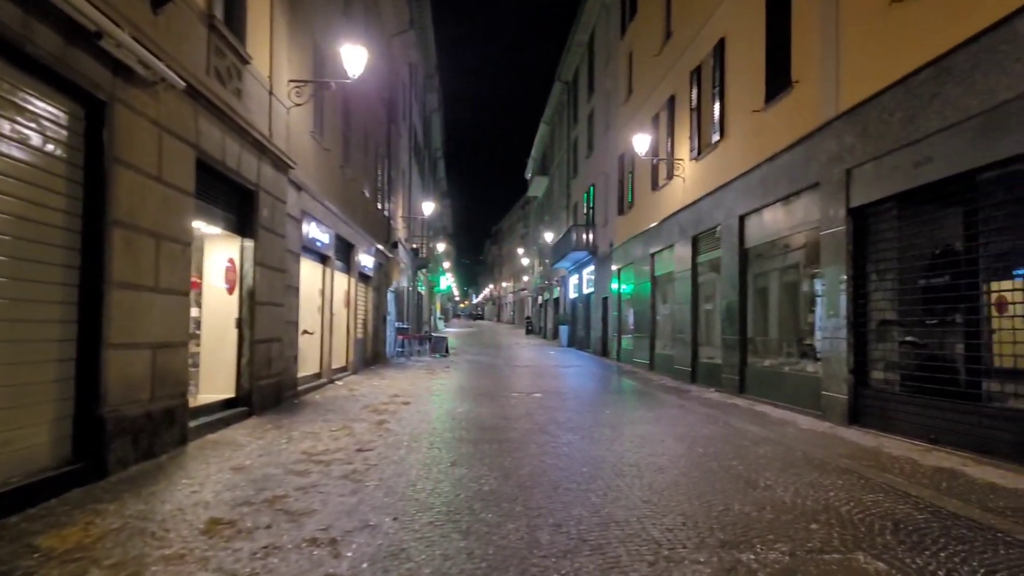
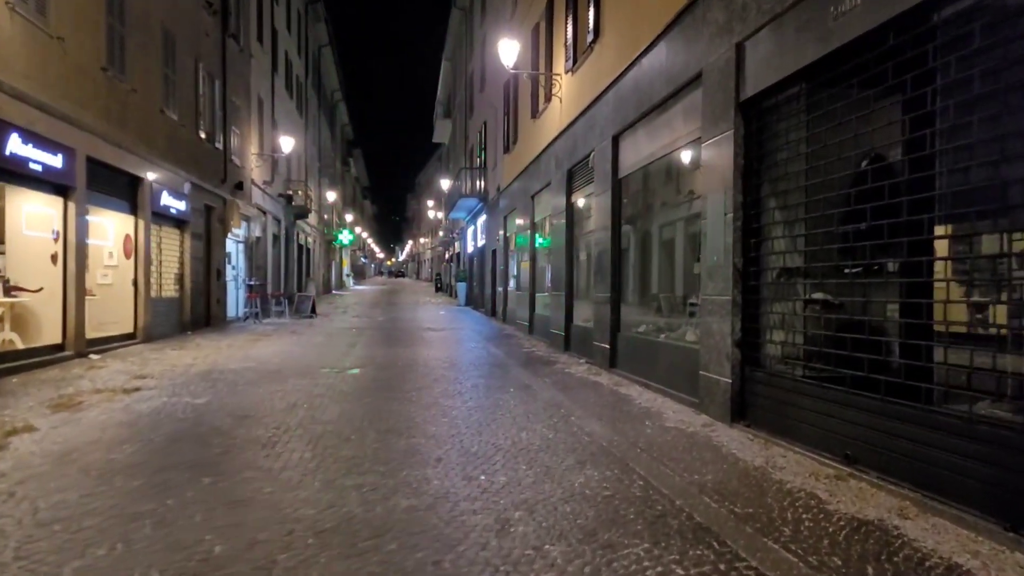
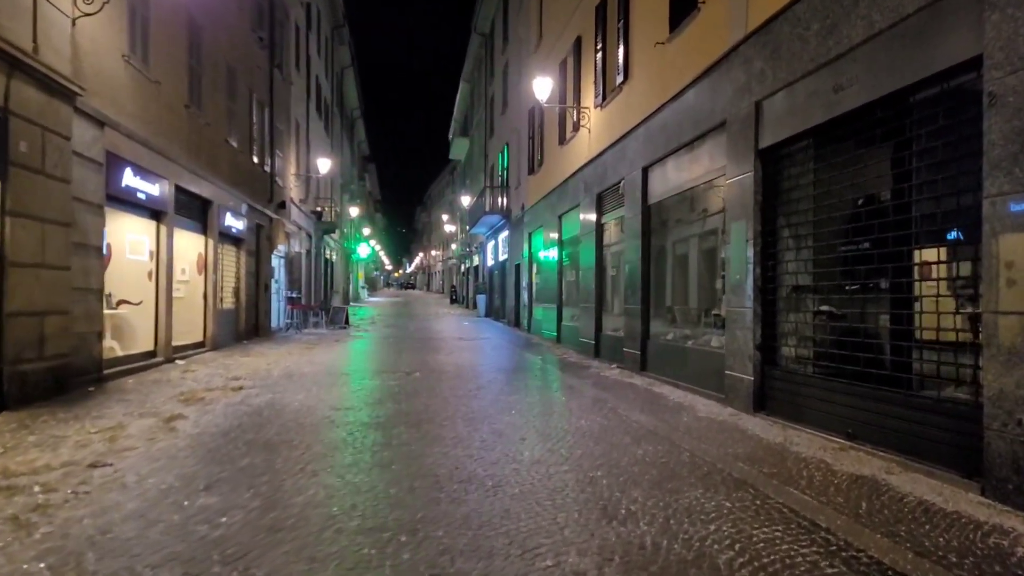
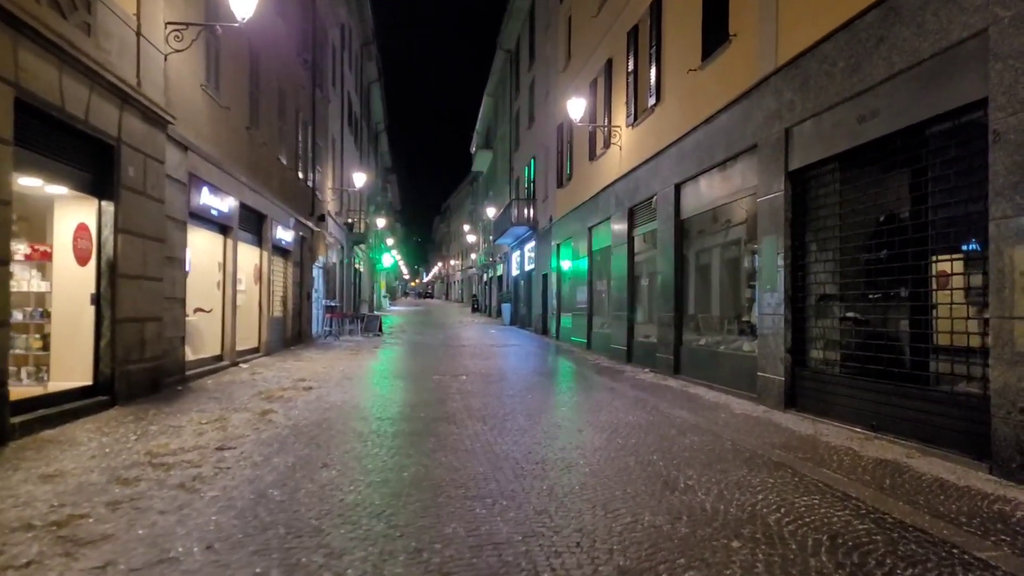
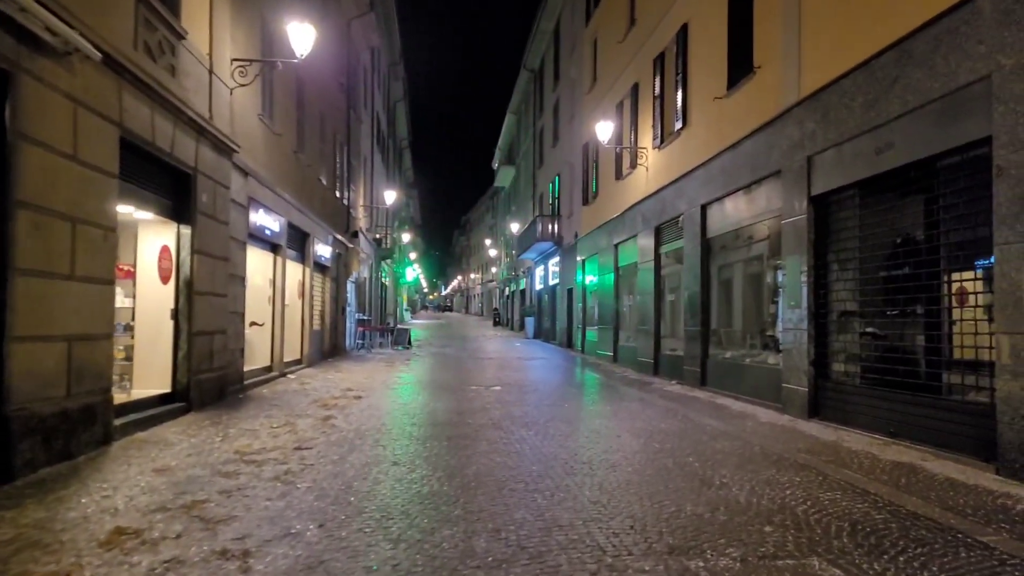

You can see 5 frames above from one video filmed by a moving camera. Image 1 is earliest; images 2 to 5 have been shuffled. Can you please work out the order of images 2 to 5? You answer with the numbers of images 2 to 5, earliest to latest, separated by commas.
5, 4, 3, 2
